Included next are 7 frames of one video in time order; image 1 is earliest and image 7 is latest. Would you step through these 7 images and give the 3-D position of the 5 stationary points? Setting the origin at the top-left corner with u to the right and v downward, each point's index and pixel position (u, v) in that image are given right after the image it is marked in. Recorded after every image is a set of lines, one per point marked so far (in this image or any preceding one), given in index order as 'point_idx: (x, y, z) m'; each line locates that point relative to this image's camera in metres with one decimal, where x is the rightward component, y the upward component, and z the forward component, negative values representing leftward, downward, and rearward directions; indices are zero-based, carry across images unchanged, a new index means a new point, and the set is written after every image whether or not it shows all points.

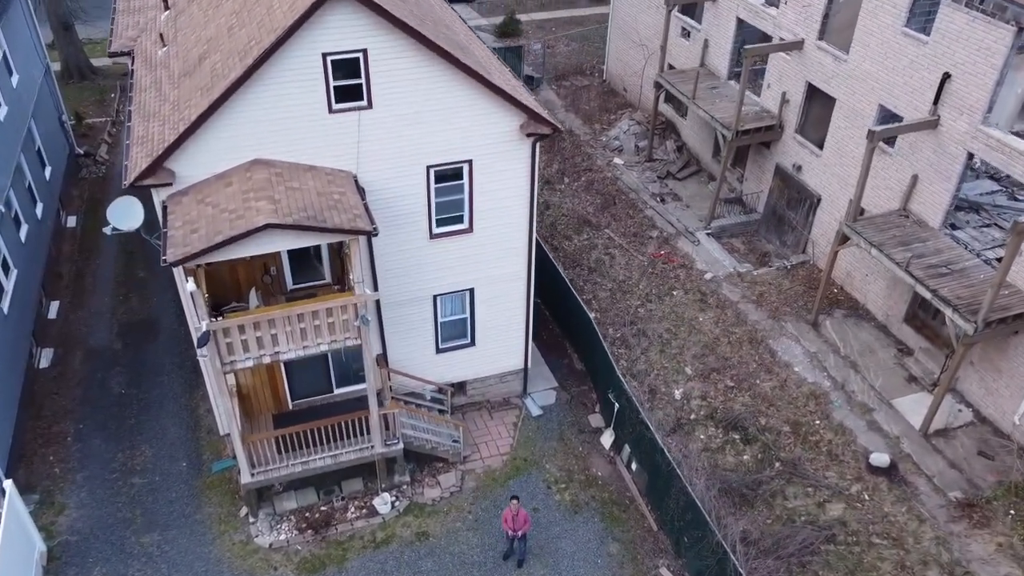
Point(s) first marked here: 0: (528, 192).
0: (+0.3, +1.8, +13.9) m
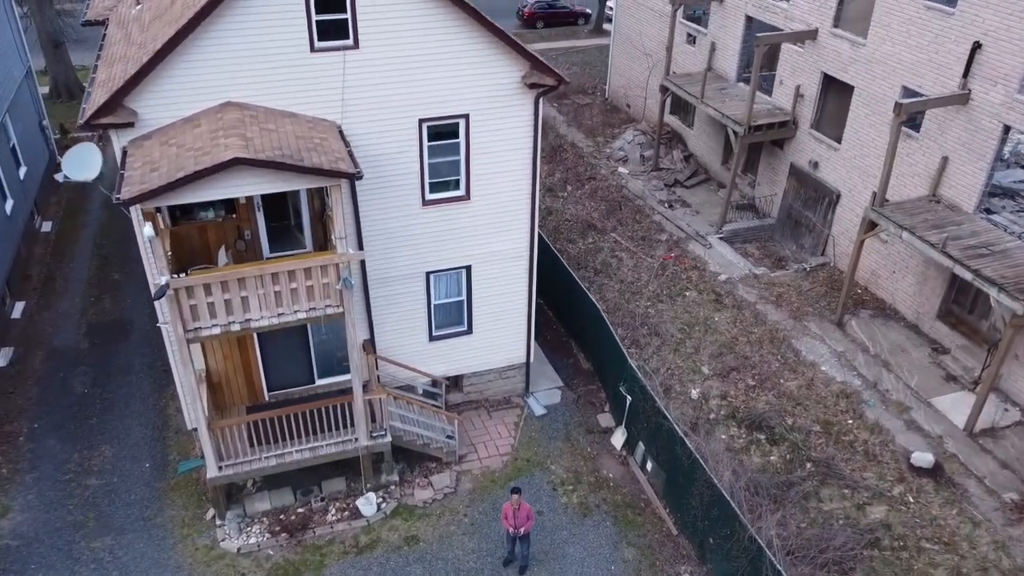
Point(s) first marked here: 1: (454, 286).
0: (+0.3, +2.3, +12.7) m
1: (-1.1, 0.0, +13.7) m
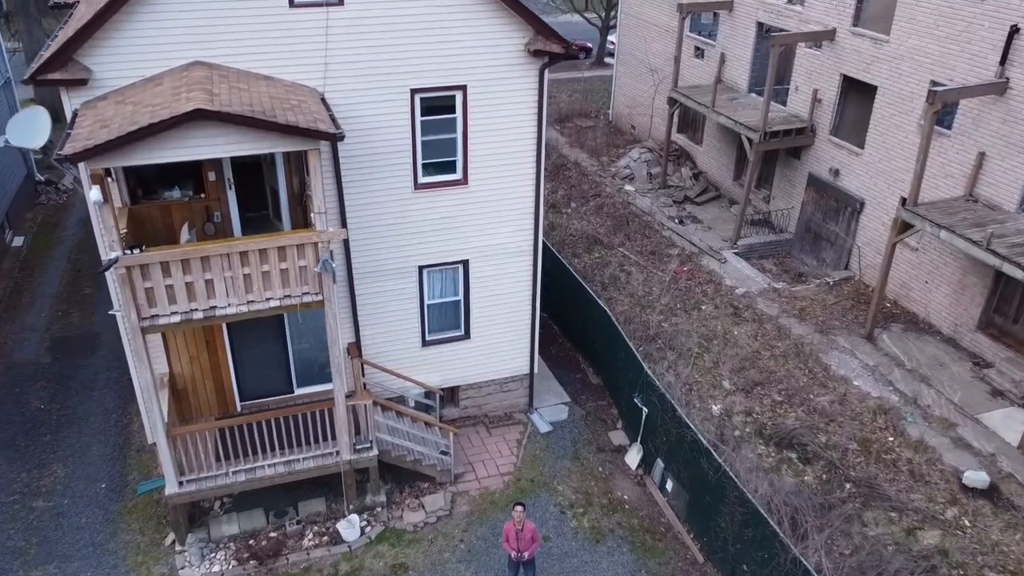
0: (+0.3, +2.4, +11.5) m
1: (-1.0, +0.1, +12.4) m
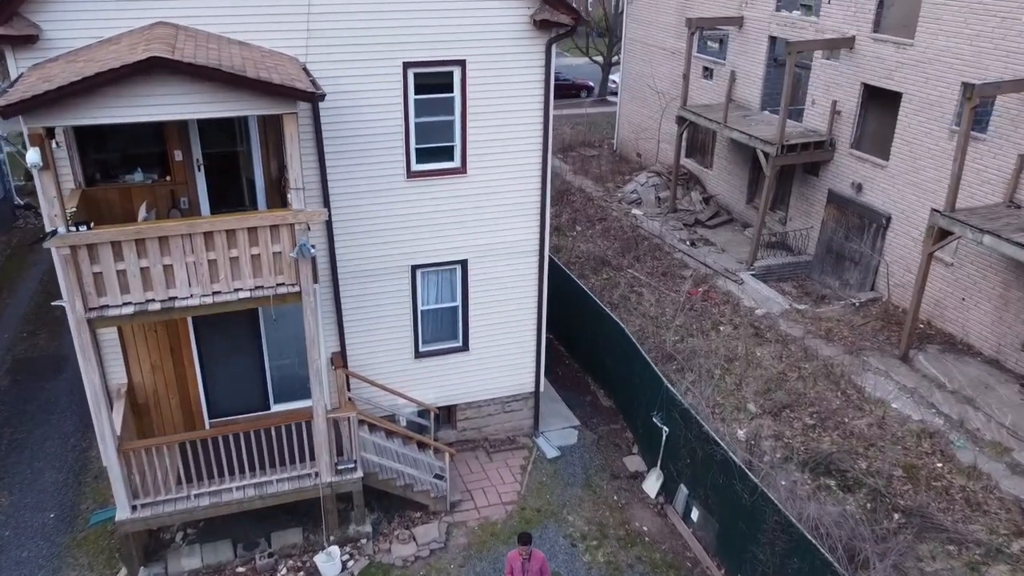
0: (+0.4, +2.4, +10.4) m
1: (-1.0, 0.0, +11.2) m
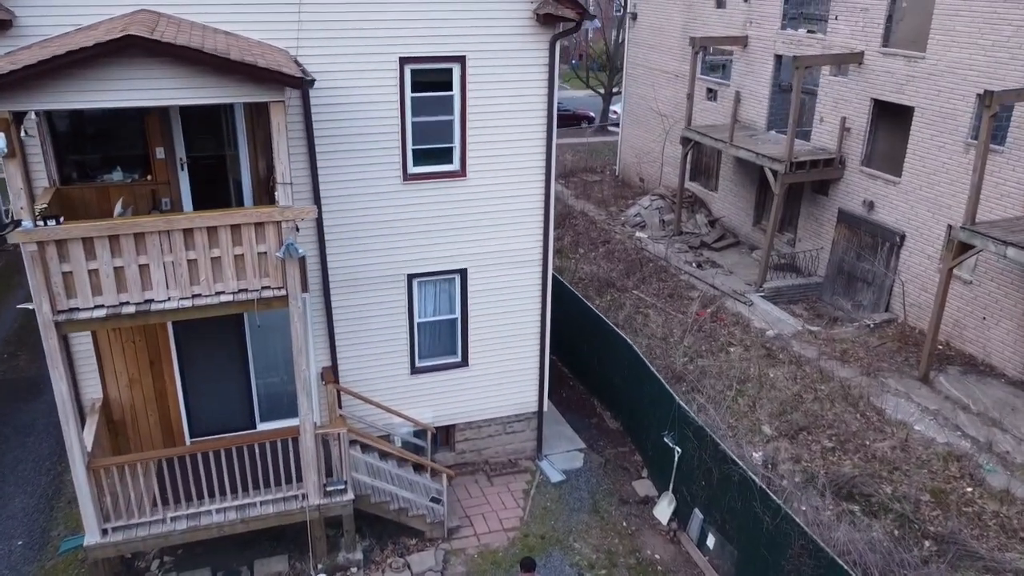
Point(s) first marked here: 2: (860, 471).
0: (+0.4, +2.2, +9.9) m
1: (-1.0, -0.2, +10.6) m
2: (+5.4, -2.9, +11.6) m
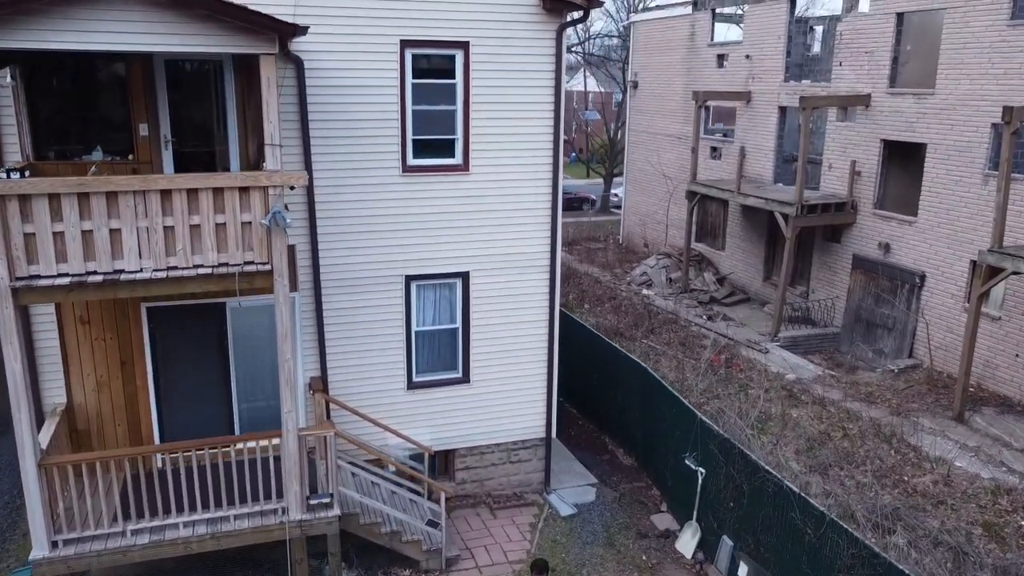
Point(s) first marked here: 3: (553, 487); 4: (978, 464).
0: (+0.5, +2.2, +9.5) m
1: (-0.9, -0.3, +9.9) m
2: (+5.5, -3.1, +10.5) m
3: (+0.6, -2.9, +11.0) m
4: (+7.5, -2.8, +11.8) m
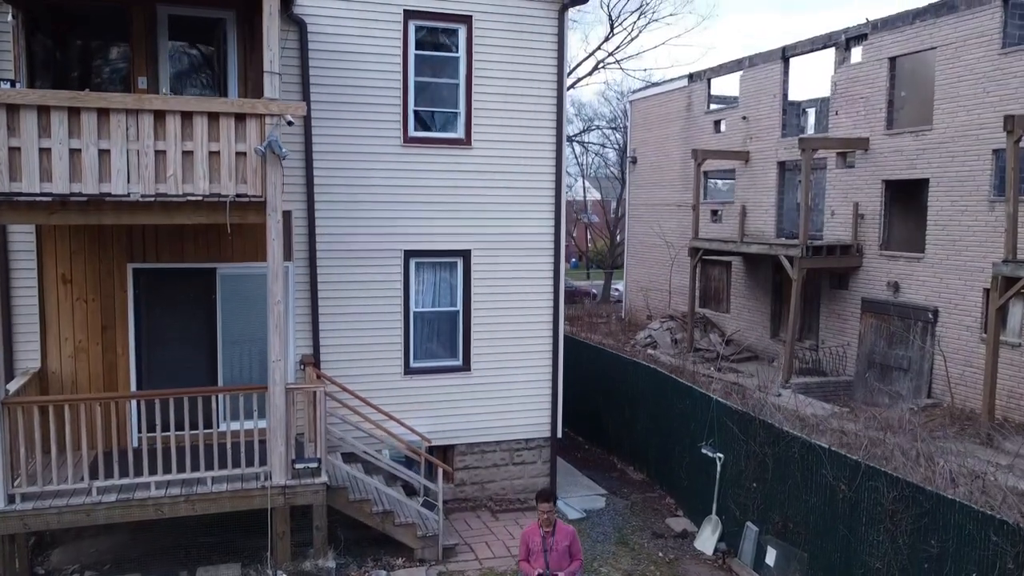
0: (+0.5, +2.5, +9.5) m
1: (-0.9, 0.0, +9.5) m
2: (+5.6, -2.9, +9.6) m
3: (+0.7, -2.8, +10.2) m
4: (+7.5, -2.8, +11.0) m
